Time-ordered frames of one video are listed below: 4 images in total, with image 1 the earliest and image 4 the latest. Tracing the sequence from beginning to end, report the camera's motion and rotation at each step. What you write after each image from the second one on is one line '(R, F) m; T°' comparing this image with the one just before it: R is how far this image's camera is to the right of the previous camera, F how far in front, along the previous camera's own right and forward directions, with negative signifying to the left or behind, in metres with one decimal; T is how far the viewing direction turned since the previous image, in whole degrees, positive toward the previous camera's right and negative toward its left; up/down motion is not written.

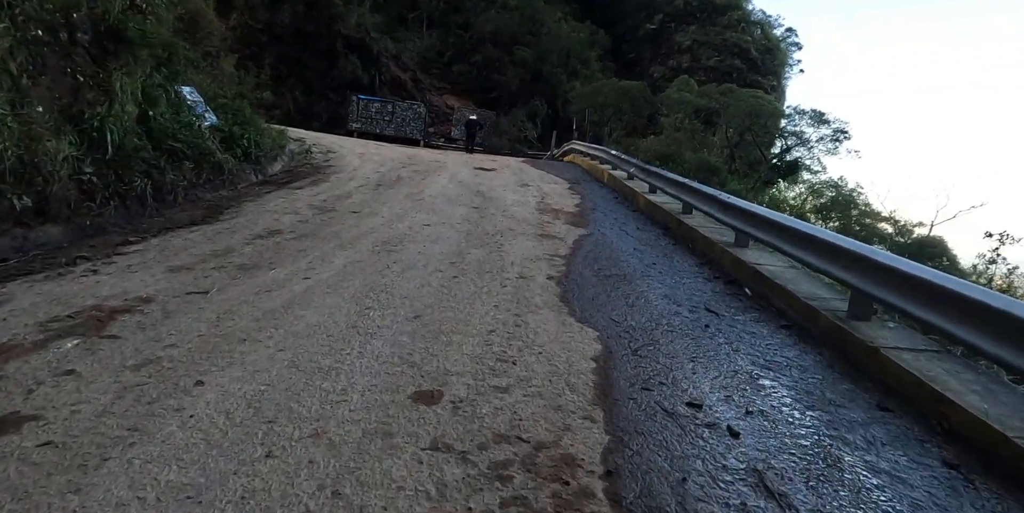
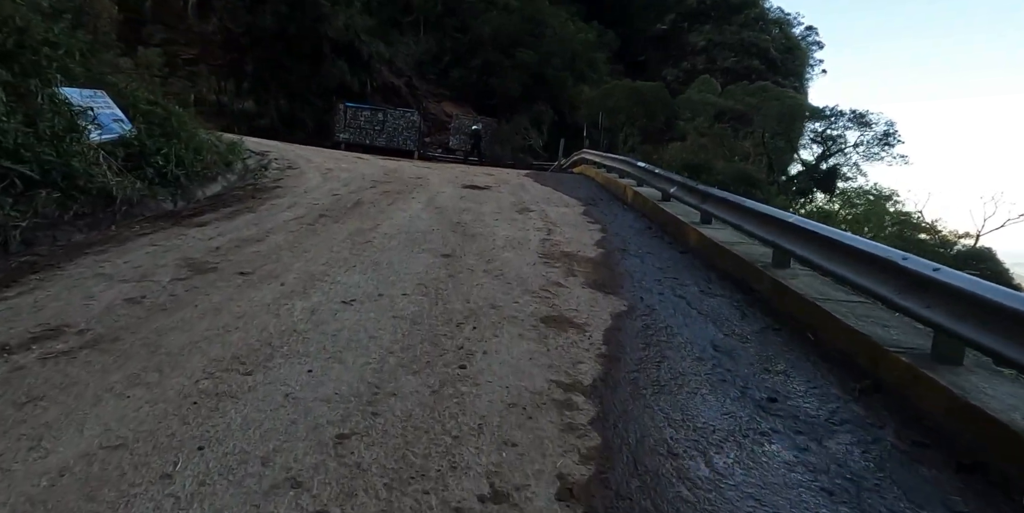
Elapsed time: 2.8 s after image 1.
(+0.2, +3.1) m; -1°
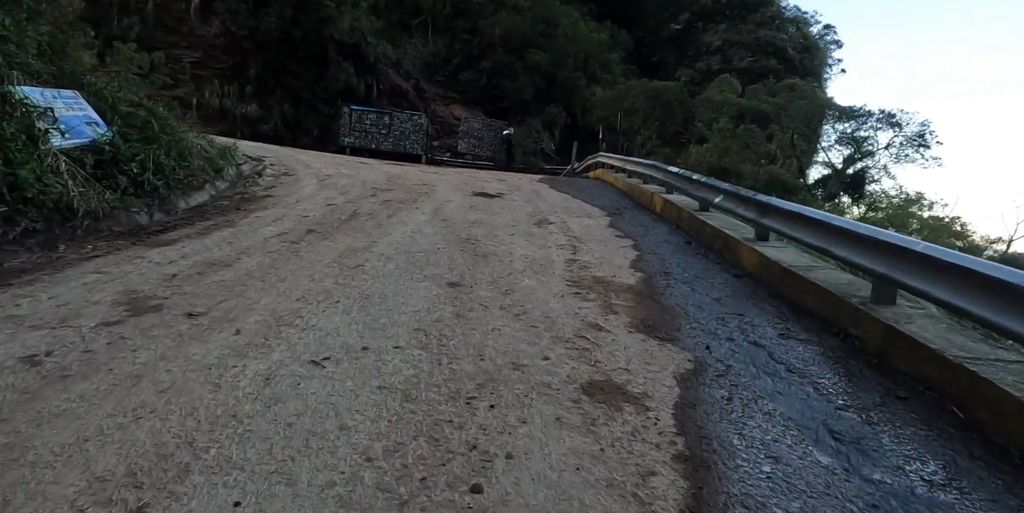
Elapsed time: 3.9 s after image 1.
(-0.1, +1.1) m; -1°
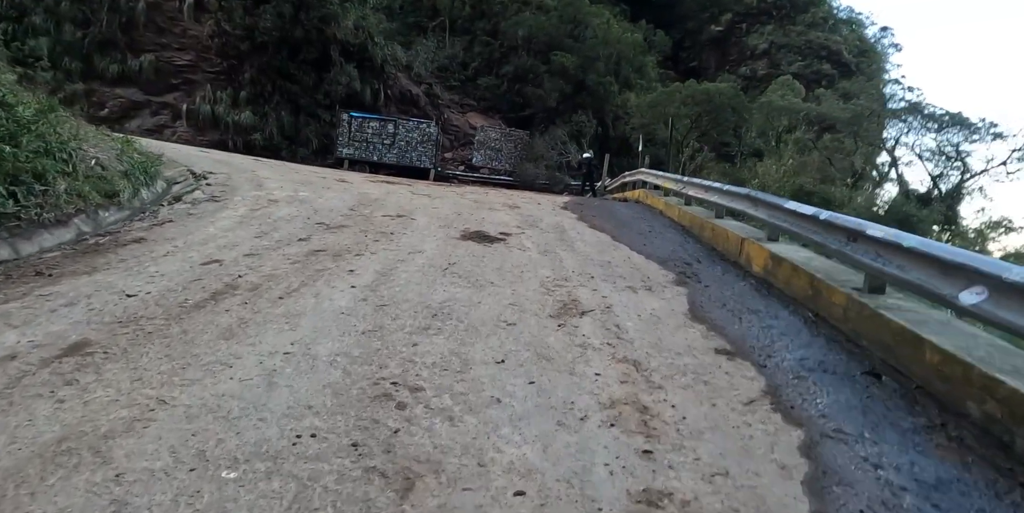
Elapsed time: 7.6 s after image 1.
(+0.2, +3.7) m; -2°
